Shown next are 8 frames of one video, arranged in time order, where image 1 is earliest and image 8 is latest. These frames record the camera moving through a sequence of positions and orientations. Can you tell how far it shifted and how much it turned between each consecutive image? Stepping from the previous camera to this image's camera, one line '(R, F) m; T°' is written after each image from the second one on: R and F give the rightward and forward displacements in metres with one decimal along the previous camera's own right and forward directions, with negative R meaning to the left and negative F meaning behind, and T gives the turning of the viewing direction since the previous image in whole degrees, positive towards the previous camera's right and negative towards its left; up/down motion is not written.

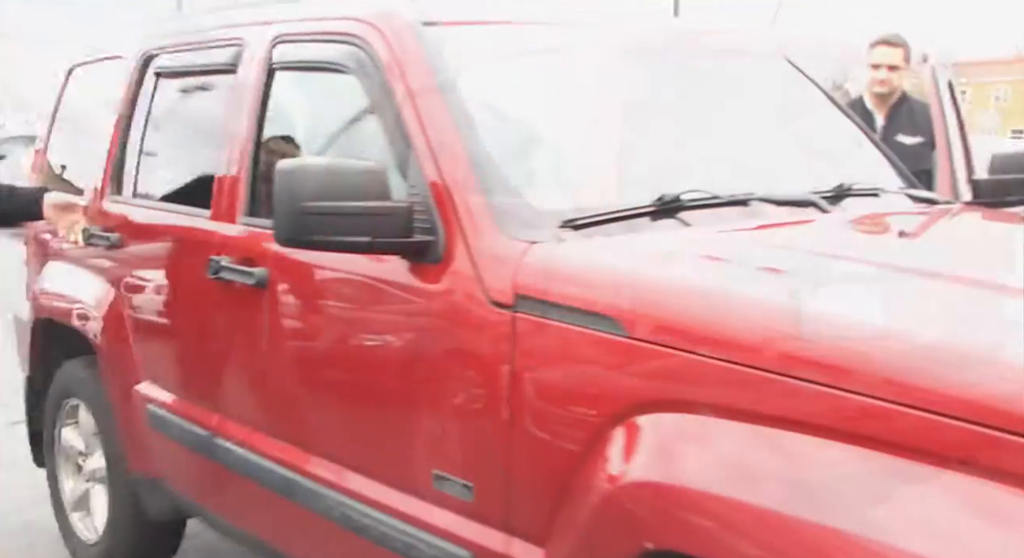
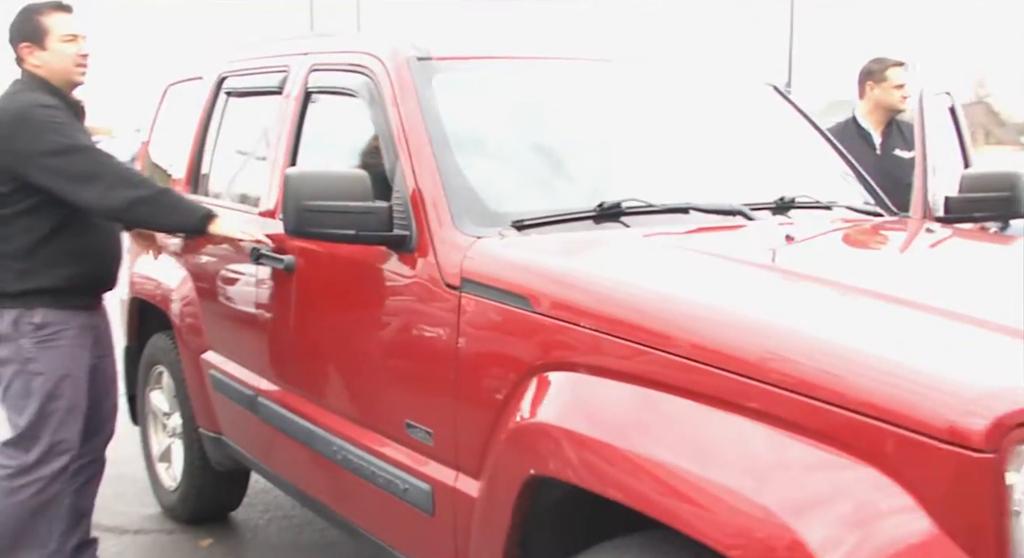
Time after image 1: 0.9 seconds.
(+0.4, -0.4) m; -7°
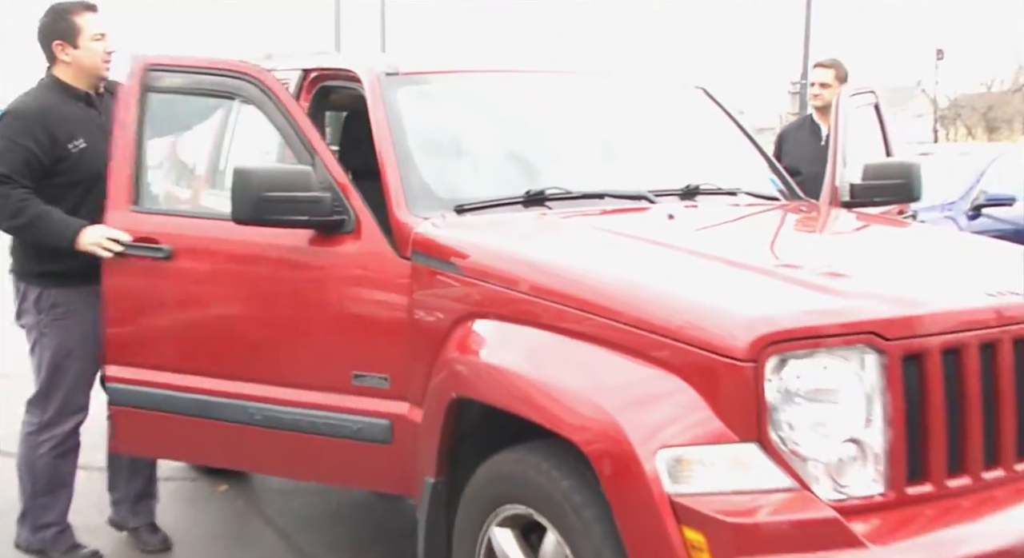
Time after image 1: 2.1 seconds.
(+0.3, -0.6) m; -2°
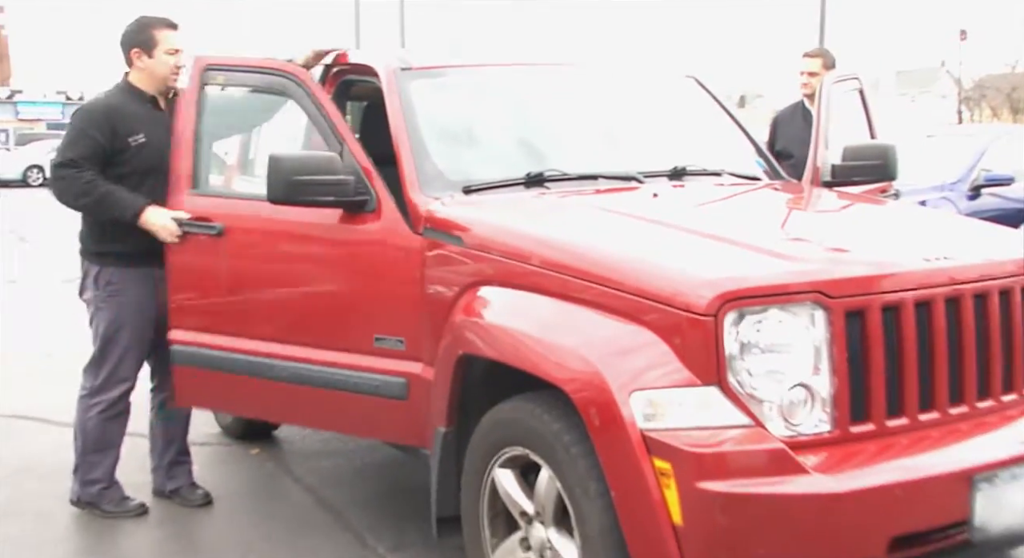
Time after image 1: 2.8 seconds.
(+0.1, -0.3) m; -1°
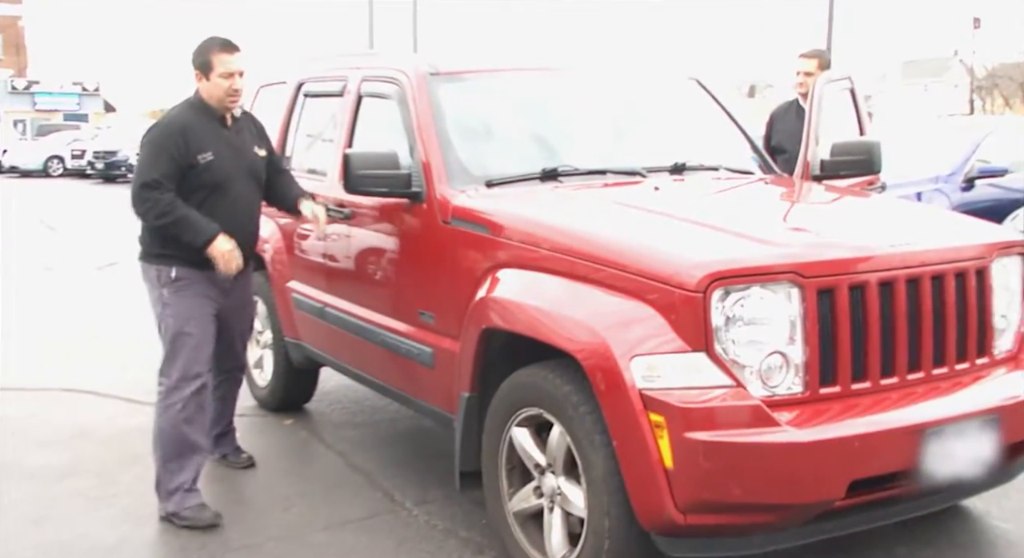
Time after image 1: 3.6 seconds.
(0.0, -0.4) m; -1°
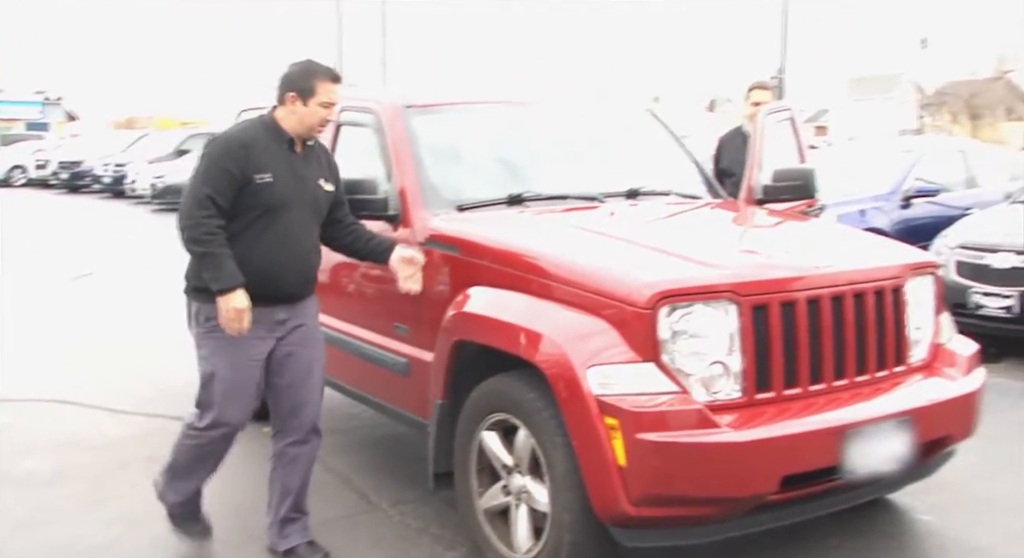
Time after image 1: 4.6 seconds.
(0.0, -0.3) m; +2°
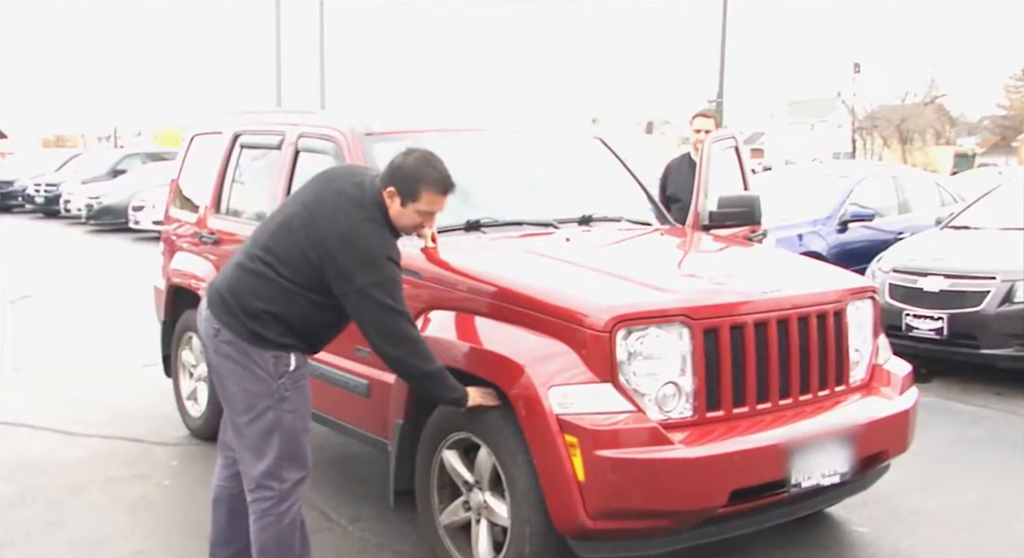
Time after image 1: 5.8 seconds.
(-0.1, -0.1) m; +3°
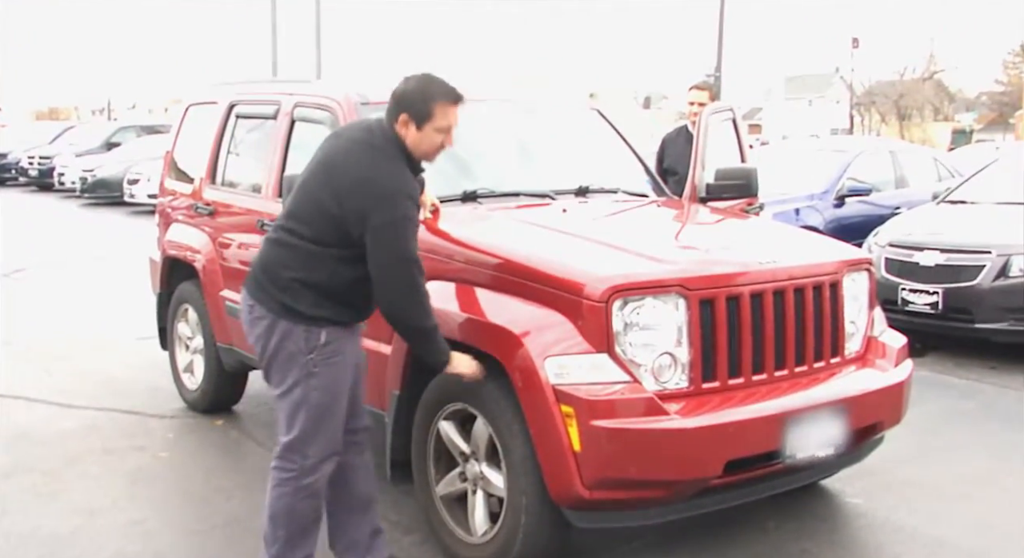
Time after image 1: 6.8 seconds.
(0.0, 0.0) m; 0°
